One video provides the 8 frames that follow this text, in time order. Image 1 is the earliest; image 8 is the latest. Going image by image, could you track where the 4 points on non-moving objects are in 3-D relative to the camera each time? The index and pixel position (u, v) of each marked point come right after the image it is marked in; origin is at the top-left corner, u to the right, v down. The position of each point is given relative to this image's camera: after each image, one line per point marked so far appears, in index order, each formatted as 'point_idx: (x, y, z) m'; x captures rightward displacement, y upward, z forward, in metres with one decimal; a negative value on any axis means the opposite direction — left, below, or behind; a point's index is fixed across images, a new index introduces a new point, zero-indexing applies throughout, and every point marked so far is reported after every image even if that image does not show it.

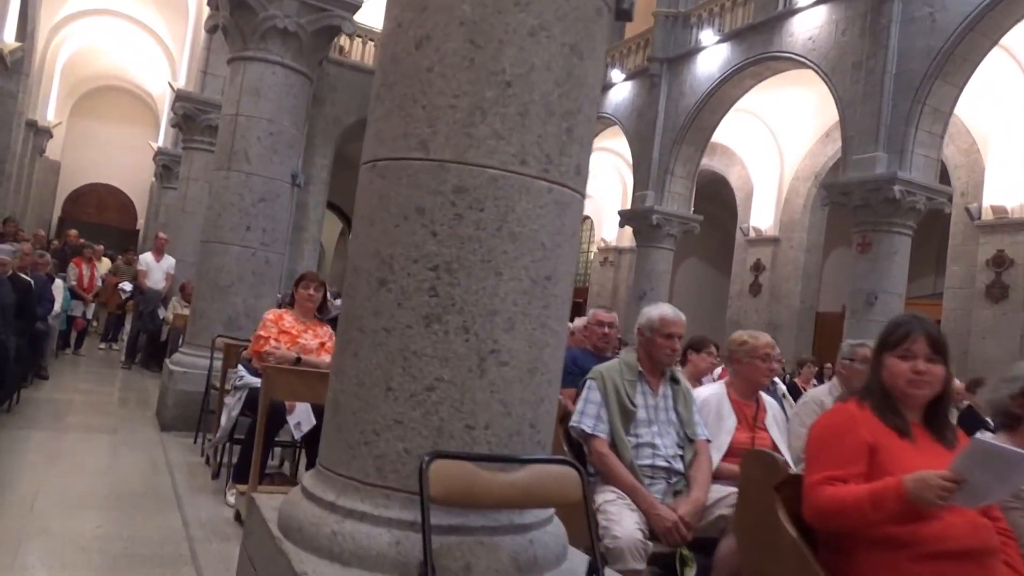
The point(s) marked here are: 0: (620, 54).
0: (+2.2, +4.9, +16.2) m
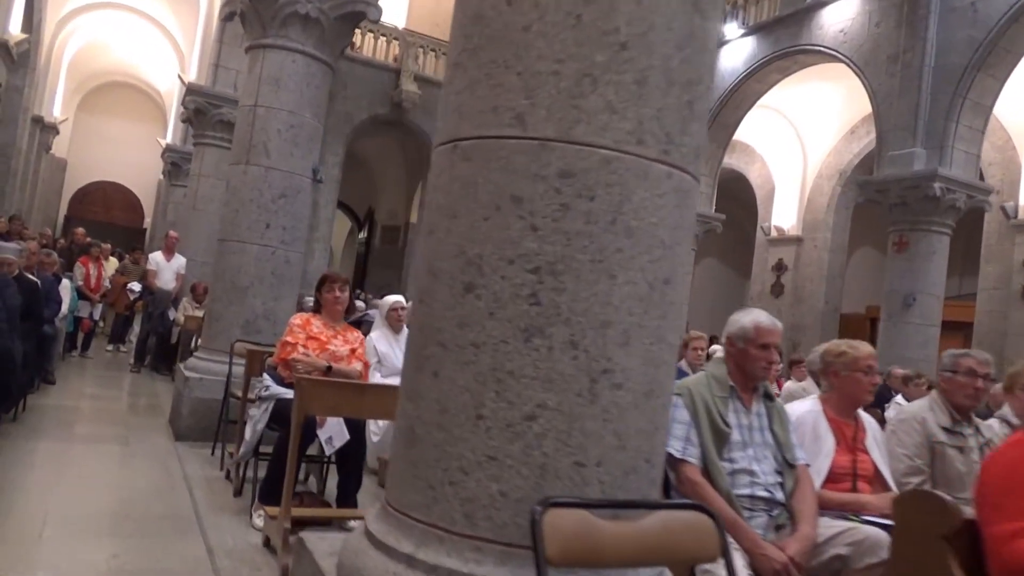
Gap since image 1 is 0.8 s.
0: (+2.5, +4.9, +15.8) m
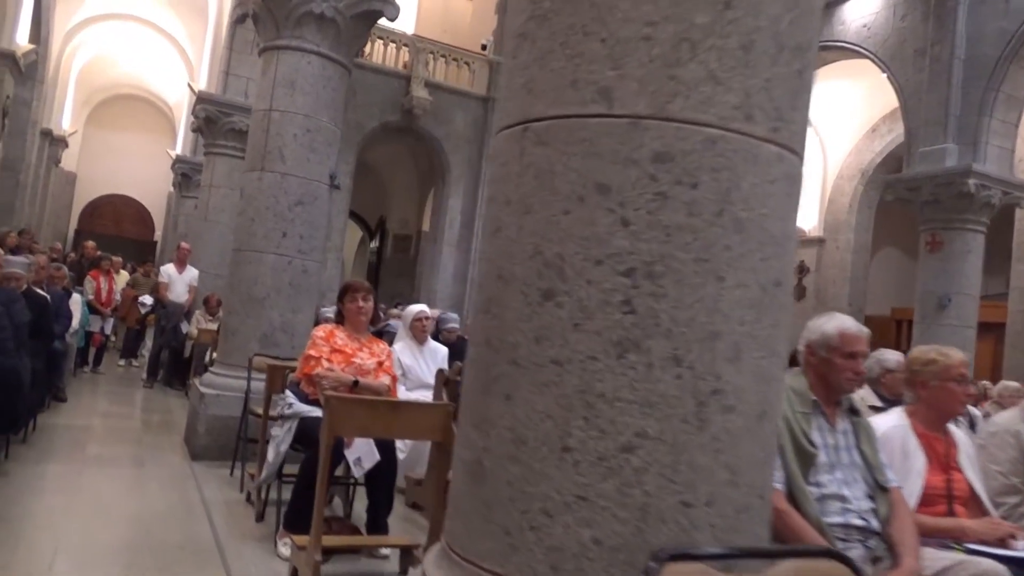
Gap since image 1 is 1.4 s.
0: (+2.8, +4.8, +15.5) m
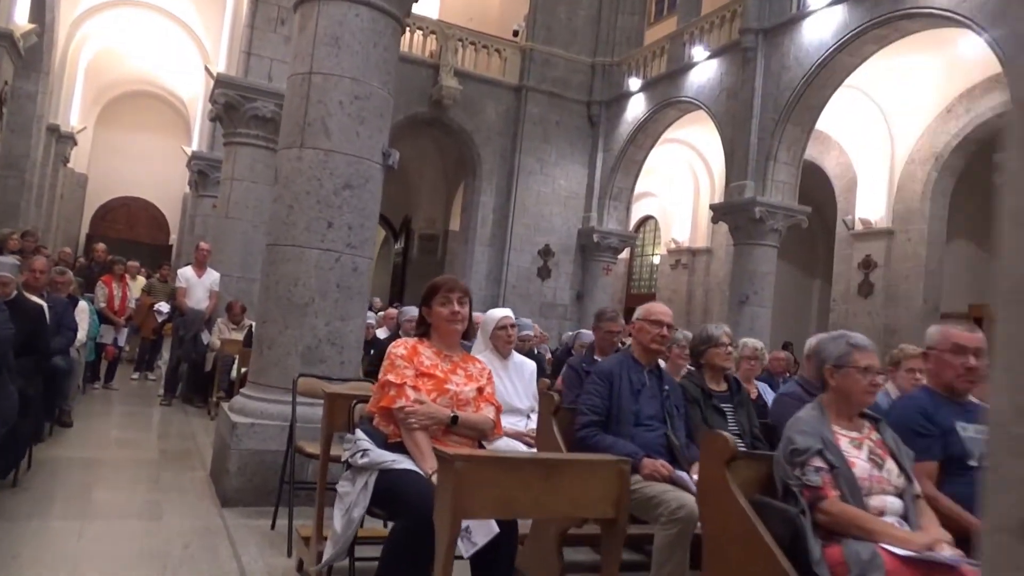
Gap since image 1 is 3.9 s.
0: (+3.5, +4.8, +14.4) m
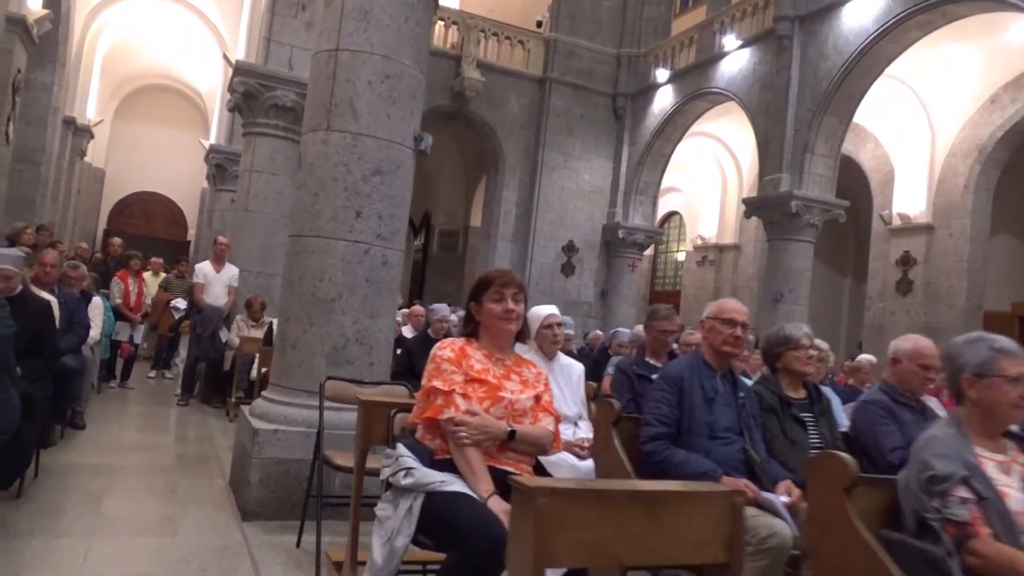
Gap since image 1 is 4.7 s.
0: (+3.9, +4.8, +13.9) m
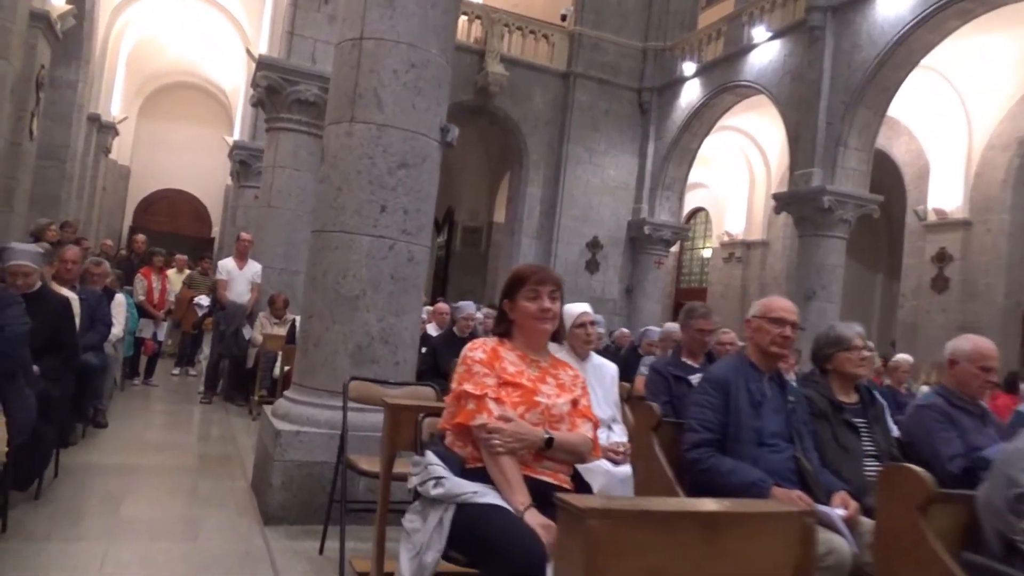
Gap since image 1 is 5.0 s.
0: (+4.3, +4.9, +13.6) m
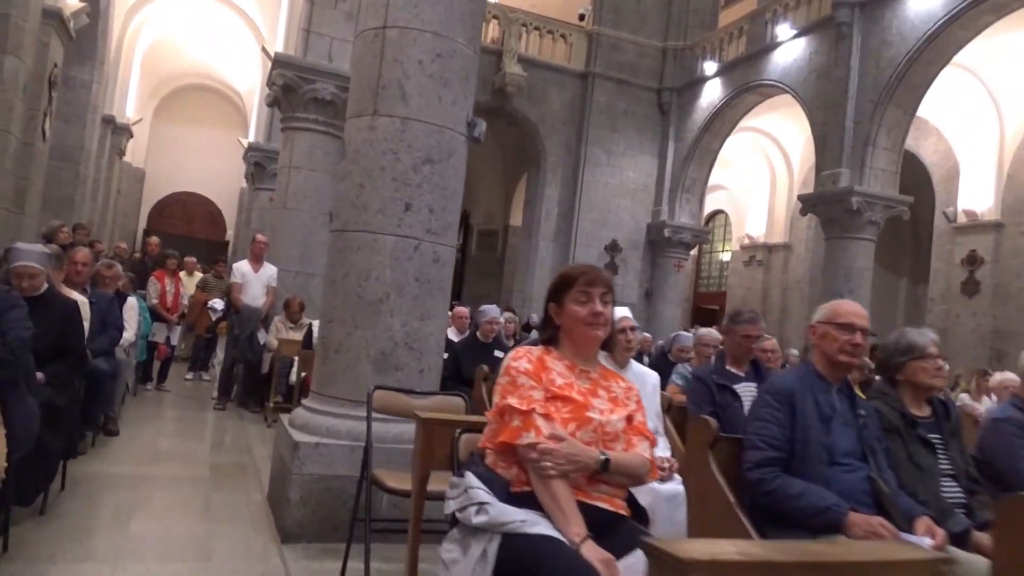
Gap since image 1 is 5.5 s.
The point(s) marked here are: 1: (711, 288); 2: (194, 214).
0: (+4.7, +4.8, +13.3) m
1: (+4.8, 0.0, +19.0) m
2: (-7.9, +1.8, +19.3) m
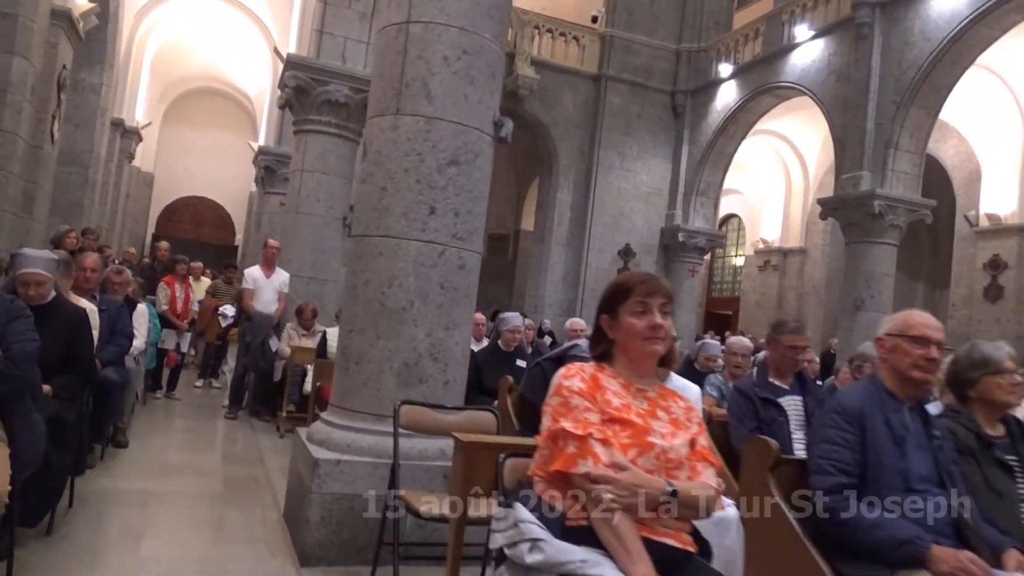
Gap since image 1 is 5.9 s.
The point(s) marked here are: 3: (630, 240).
0: (+4.9, +4.7, +13.1) m
1: (+5.1, -0.1, +18.7) m
2: (-7.6, +1.7, +19.2) m
3: (+2.3, +0.9, +15.0) m
